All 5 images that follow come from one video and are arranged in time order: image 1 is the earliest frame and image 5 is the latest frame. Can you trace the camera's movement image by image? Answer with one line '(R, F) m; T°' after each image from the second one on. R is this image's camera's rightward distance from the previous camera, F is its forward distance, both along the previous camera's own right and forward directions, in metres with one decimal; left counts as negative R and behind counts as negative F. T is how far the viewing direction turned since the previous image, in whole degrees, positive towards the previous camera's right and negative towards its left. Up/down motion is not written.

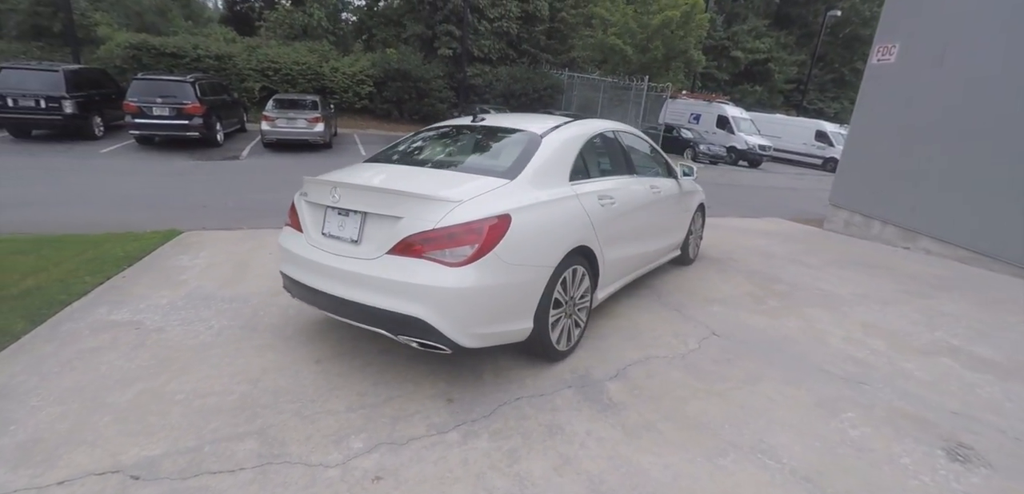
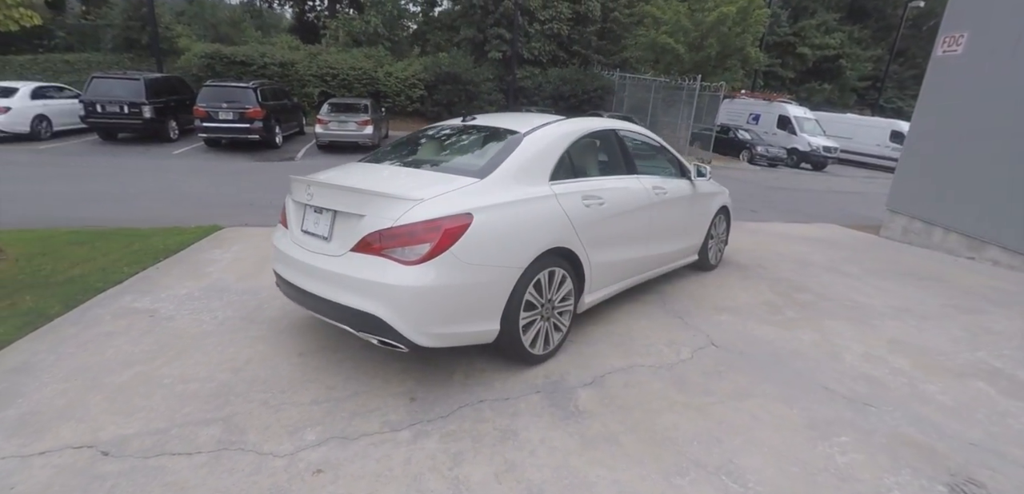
(+0.5, +0.1) m; -7°
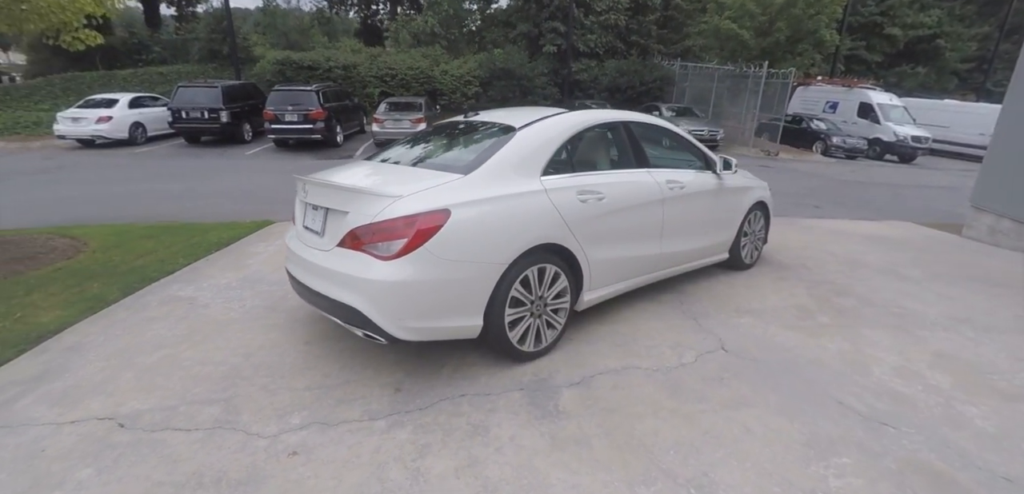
(+0.5, 0.0) m; -8°
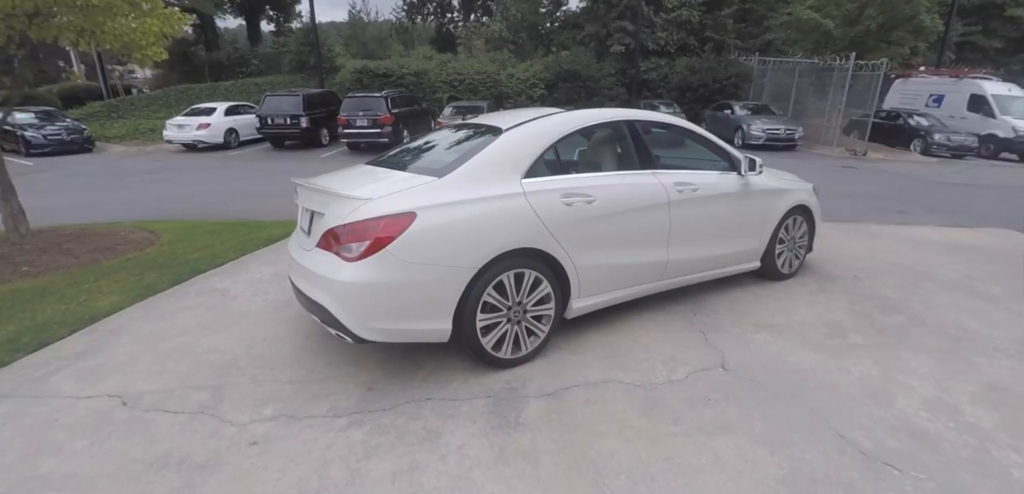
(+0.6, +0.1) m; -9°
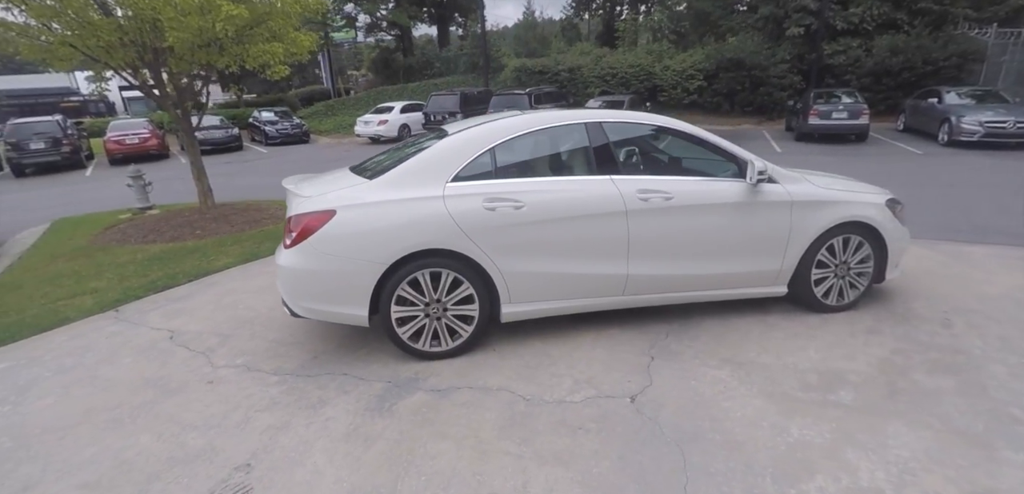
(+1.6, +0.3) m; -22°
